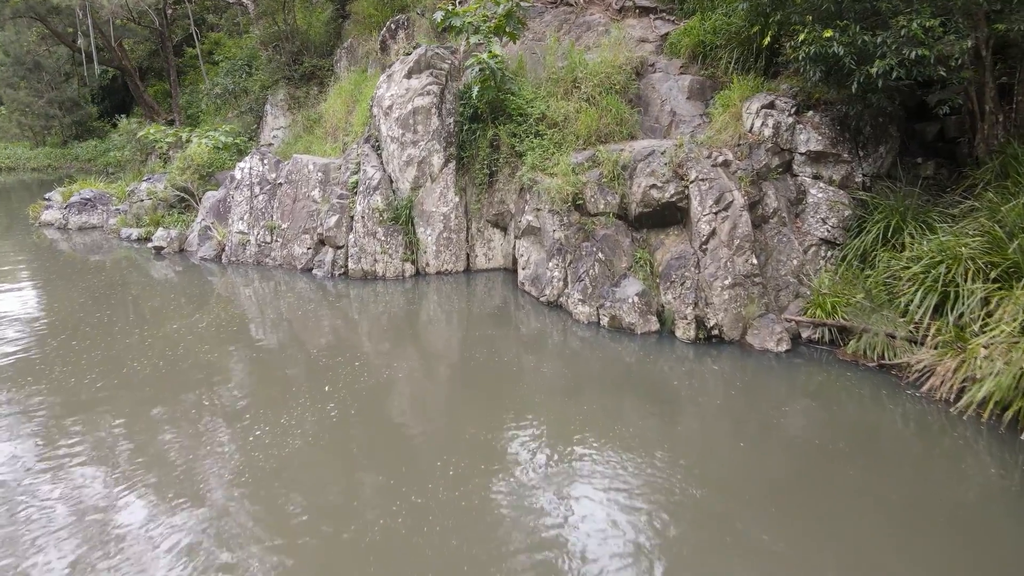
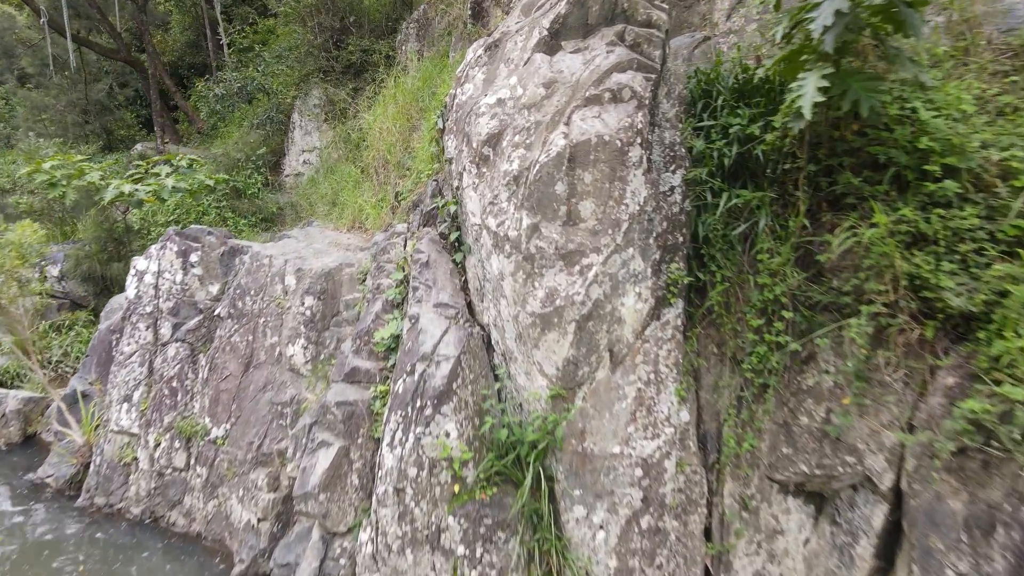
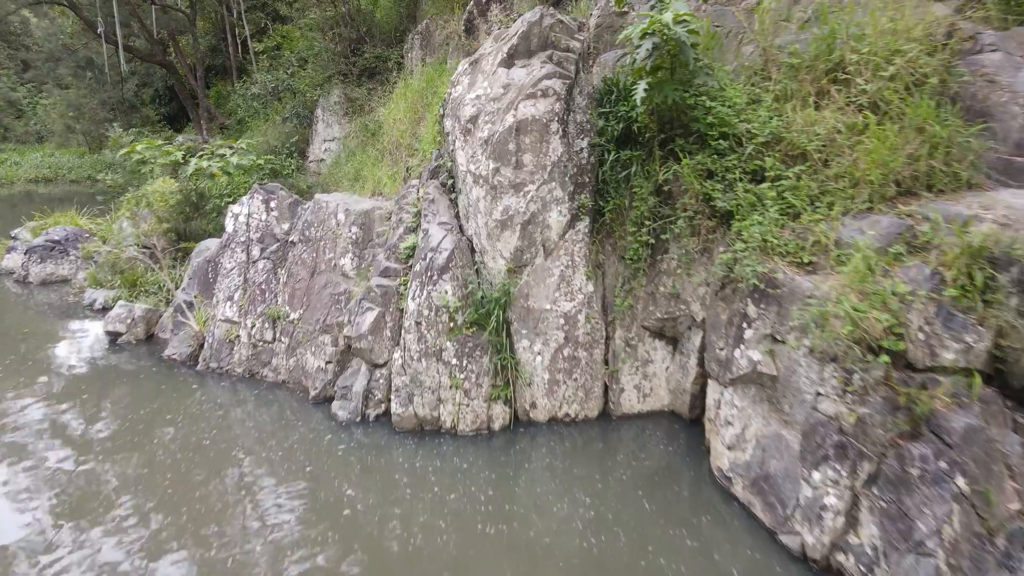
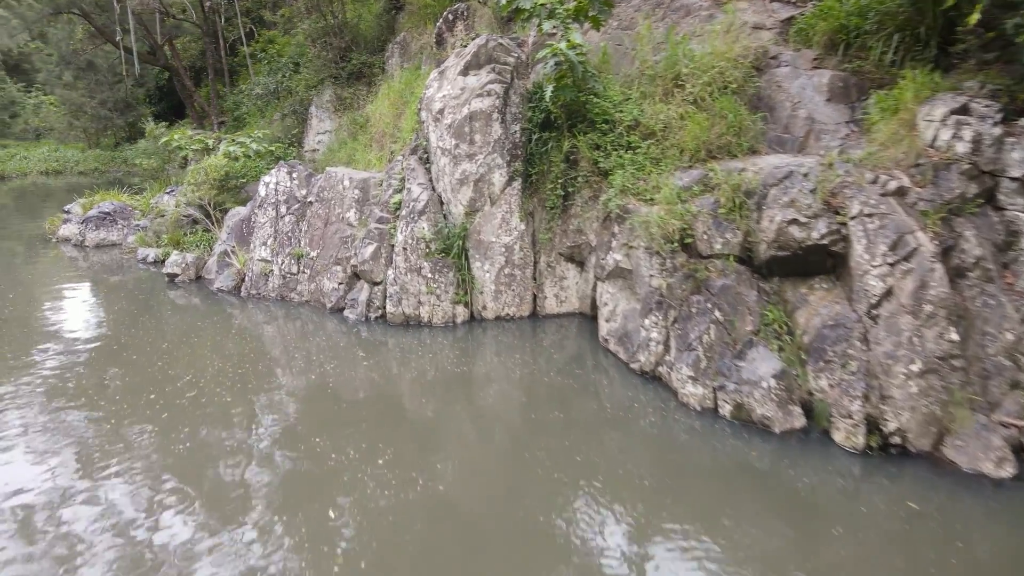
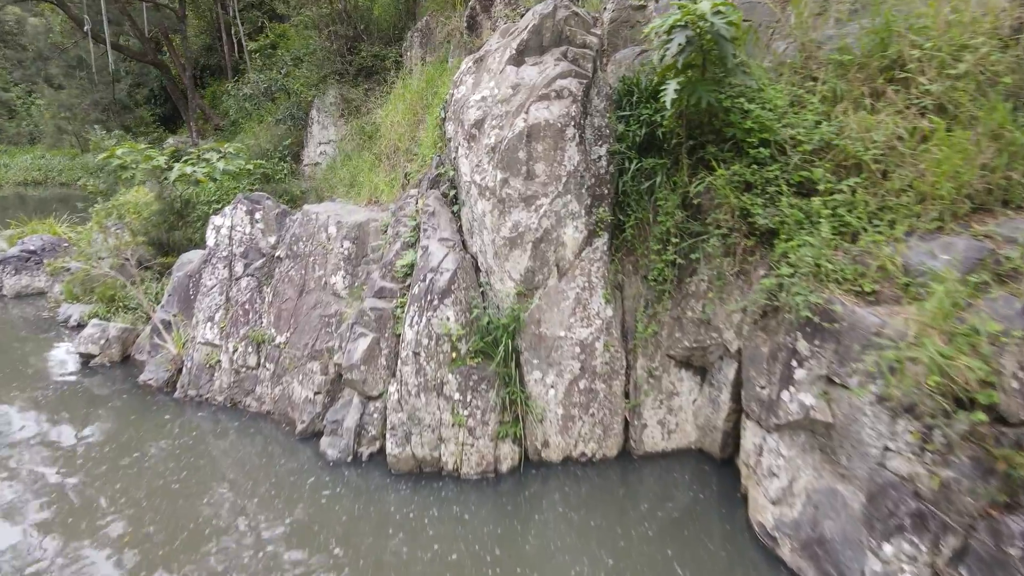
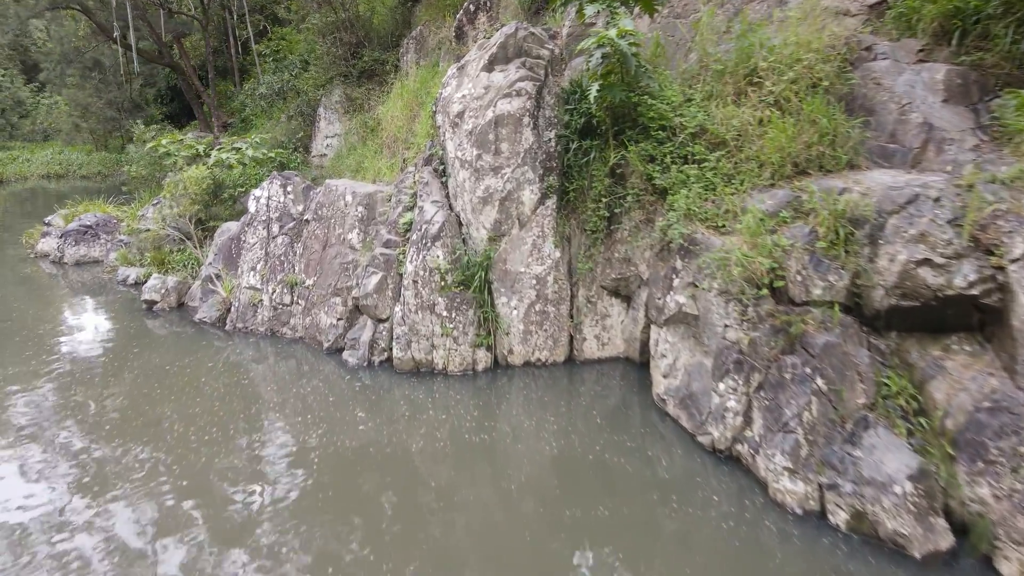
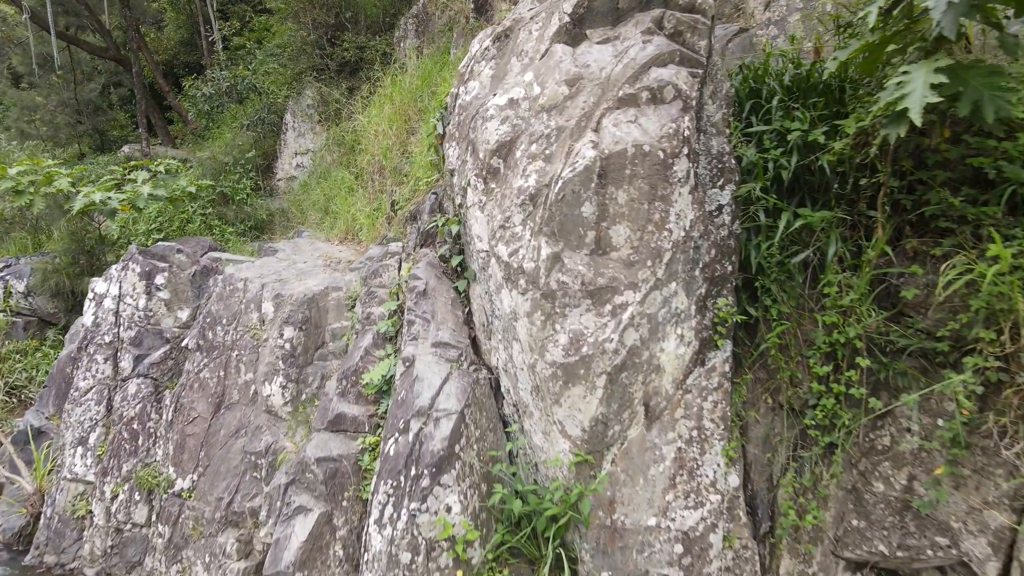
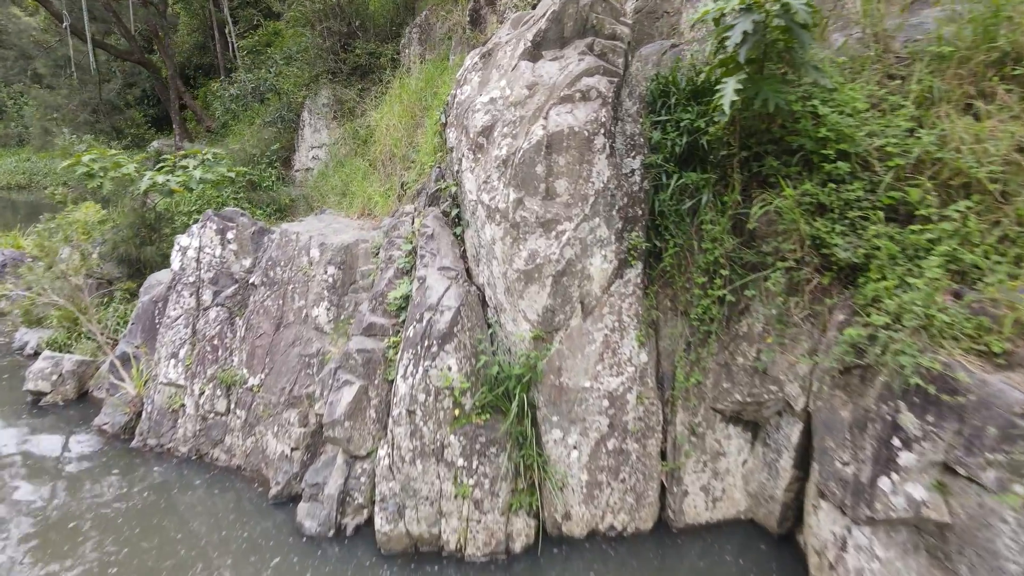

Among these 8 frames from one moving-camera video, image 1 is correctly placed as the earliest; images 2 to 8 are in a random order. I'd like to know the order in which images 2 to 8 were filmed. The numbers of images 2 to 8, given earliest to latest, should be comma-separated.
4, 6, 3, 5, 8, 2, 7
